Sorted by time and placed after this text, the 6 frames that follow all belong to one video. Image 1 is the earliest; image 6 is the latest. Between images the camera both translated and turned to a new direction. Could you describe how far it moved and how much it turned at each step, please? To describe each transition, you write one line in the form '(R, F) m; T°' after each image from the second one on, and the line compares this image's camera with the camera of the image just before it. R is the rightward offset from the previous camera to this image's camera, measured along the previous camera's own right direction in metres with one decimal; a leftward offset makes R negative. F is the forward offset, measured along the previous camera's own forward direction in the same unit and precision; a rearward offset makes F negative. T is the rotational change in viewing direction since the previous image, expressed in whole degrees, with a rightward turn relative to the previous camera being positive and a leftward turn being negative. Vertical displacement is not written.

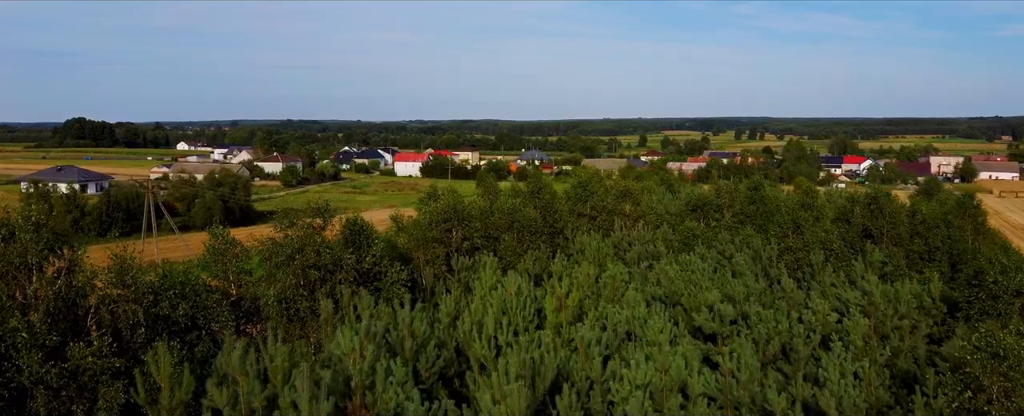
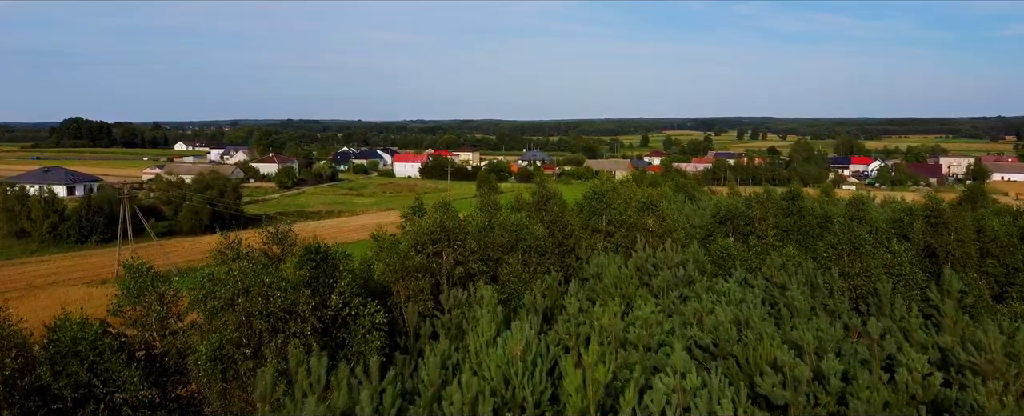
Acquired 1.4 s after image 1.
(0.0, +2.0) m; 0°
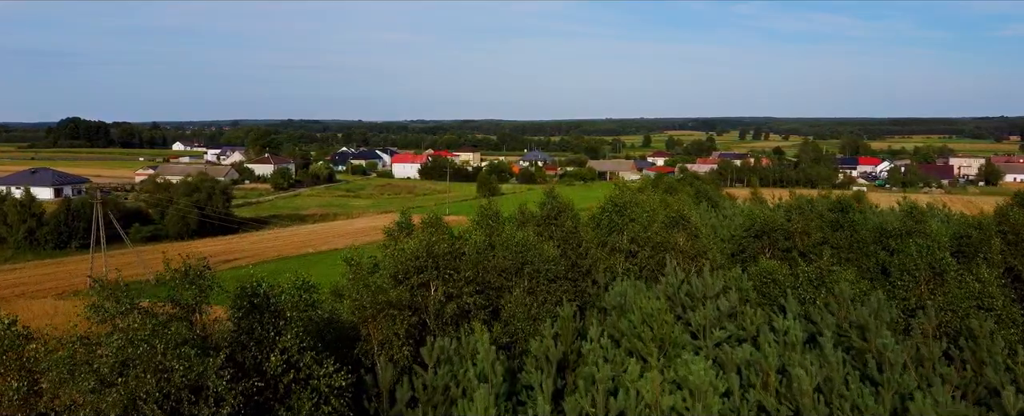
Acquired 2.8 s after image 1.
(0.0, +1.9) m; 0°
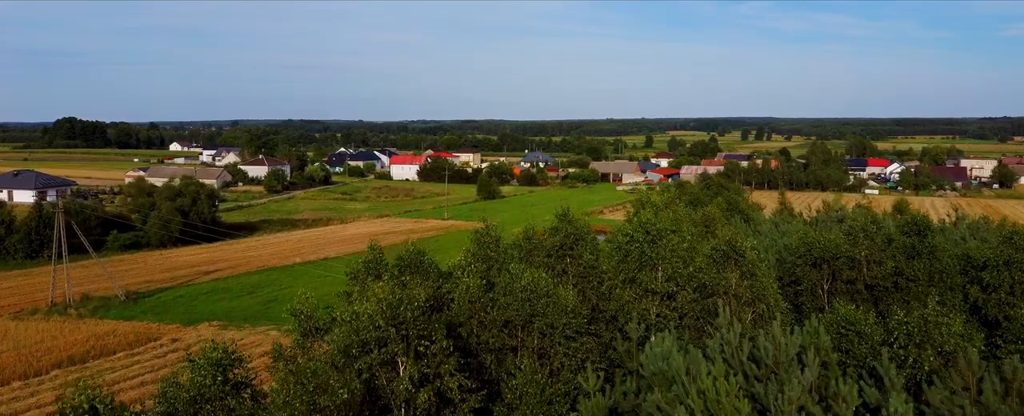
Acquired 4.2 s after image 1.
(0.0, +2.2) m; 0°
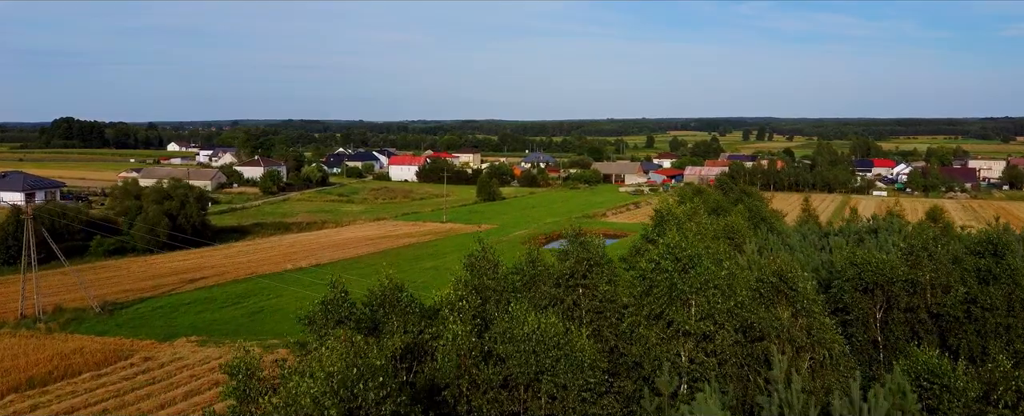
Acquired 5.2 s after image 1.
(0.0, +1.5) m; 0°
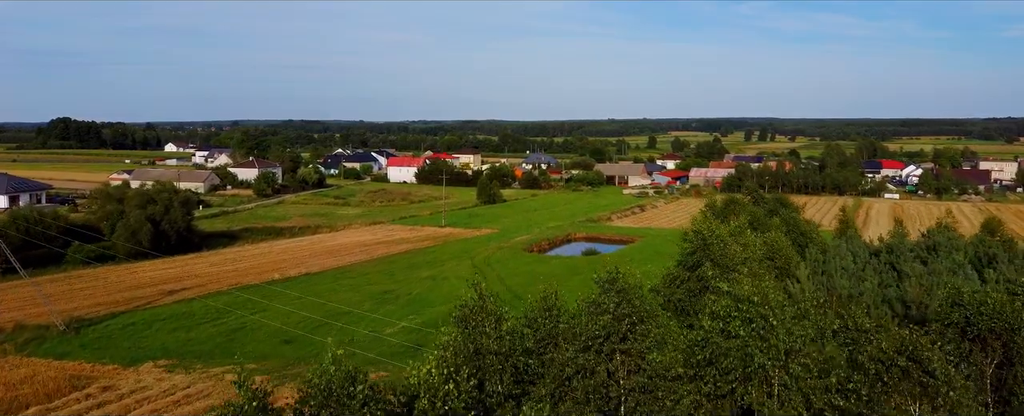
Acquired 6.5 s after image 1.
(-0.1, +1.9) m; 0°
